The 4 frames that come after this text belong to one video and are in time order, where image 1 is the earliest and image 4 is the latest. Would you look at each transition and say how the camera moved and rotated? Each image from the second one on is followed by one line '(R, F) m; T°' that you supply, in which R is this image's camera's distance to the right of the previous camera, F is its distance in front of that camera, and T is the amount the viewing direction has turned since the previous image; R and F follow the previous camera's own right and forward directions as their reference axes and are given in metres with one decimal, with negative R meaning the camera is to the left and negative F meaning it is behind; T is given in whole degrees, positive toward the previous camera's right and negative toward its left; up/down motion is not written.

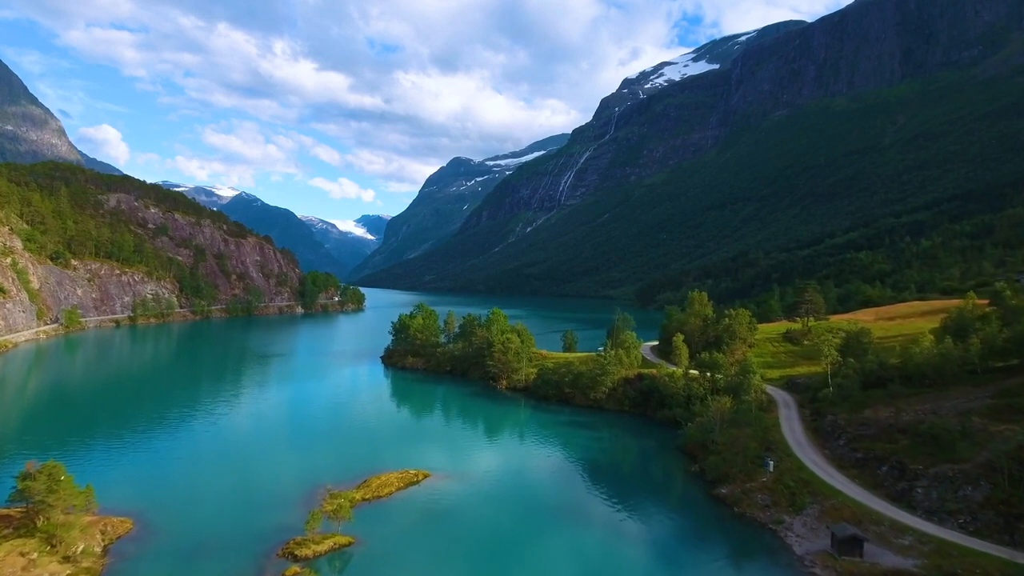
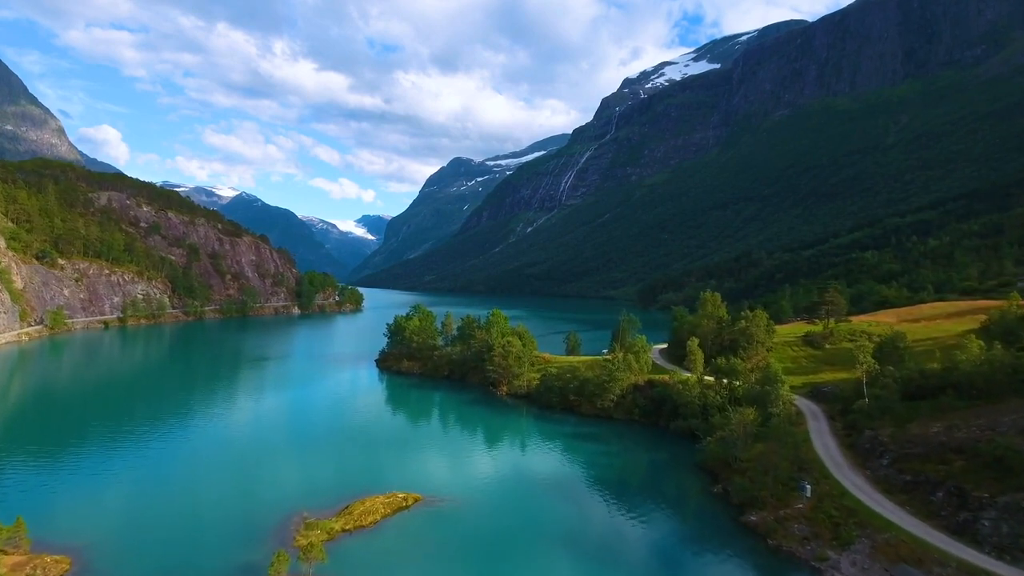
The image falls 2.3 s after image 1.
(0.0, +1.7) m; 0°
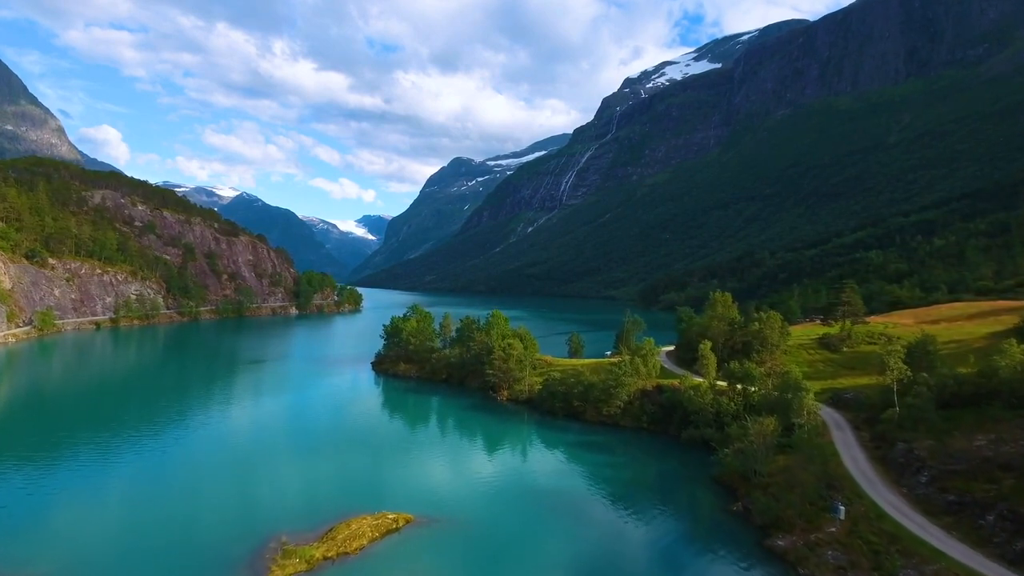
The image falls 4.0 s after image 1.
(0.0, +1.2) m; 0°
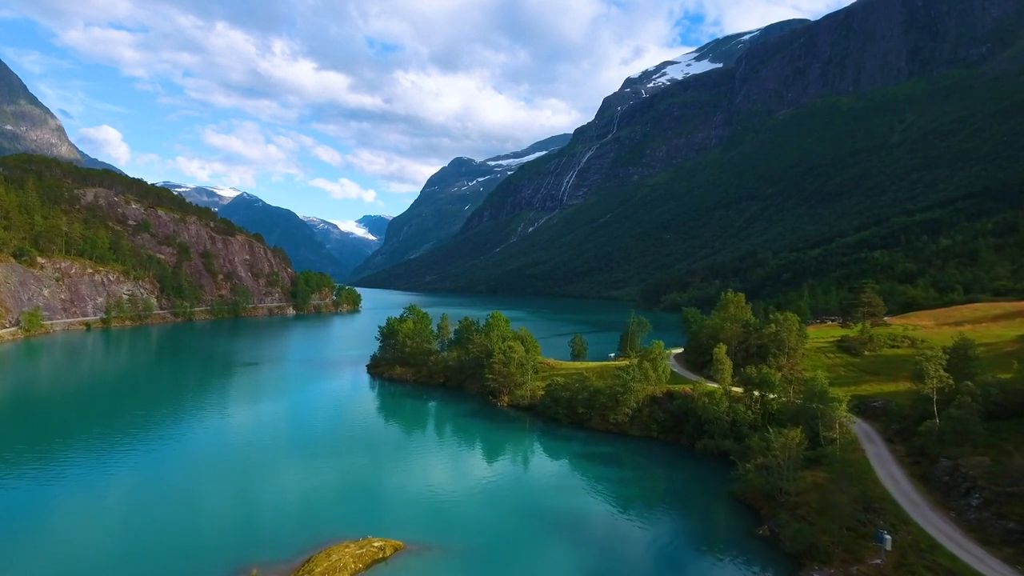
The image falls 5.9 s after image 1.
(0.0, +1.3) m; 0°
